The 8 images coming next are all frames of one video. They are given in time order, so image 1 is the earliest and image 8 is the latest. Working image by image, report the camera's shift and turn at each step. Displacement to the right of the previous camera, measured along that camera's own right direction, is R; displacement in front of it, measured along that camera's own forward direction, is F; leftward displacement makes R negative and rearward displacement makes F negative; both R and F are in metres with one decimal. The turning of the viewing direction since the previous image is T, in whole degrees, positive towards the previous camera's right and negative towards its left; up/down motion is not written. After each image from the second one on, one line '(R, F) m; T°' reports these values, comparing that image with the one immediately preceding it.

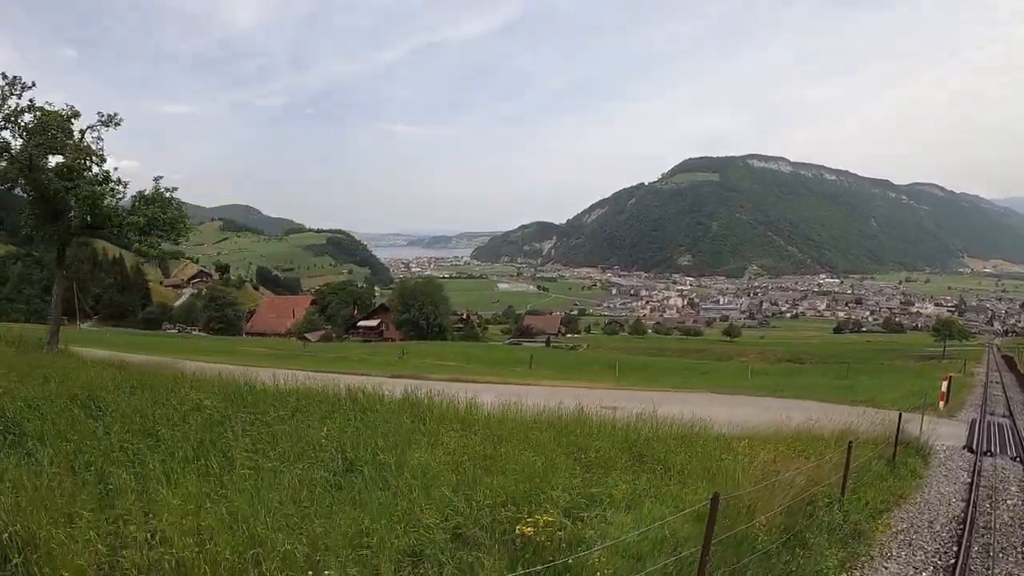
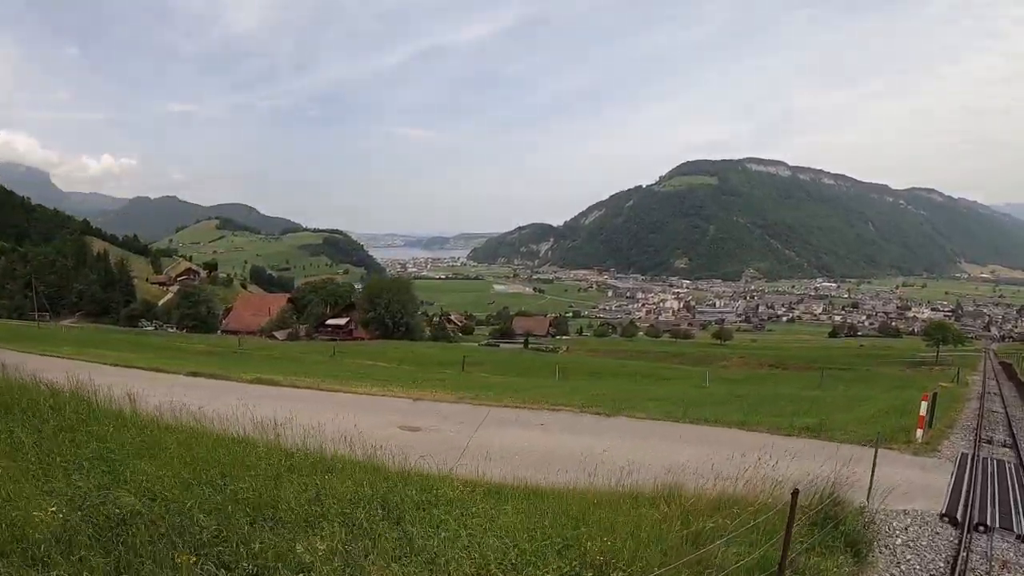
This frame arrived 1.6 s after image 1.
(+5.8, +6.9) m; 0°
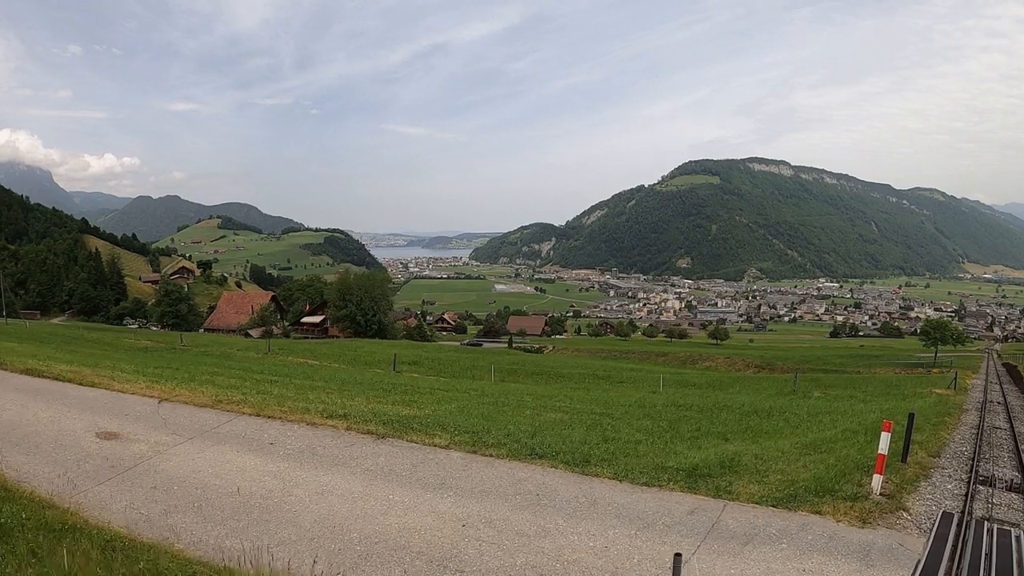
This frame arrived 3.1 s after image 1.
(+5.1, +6.0) m; 0°
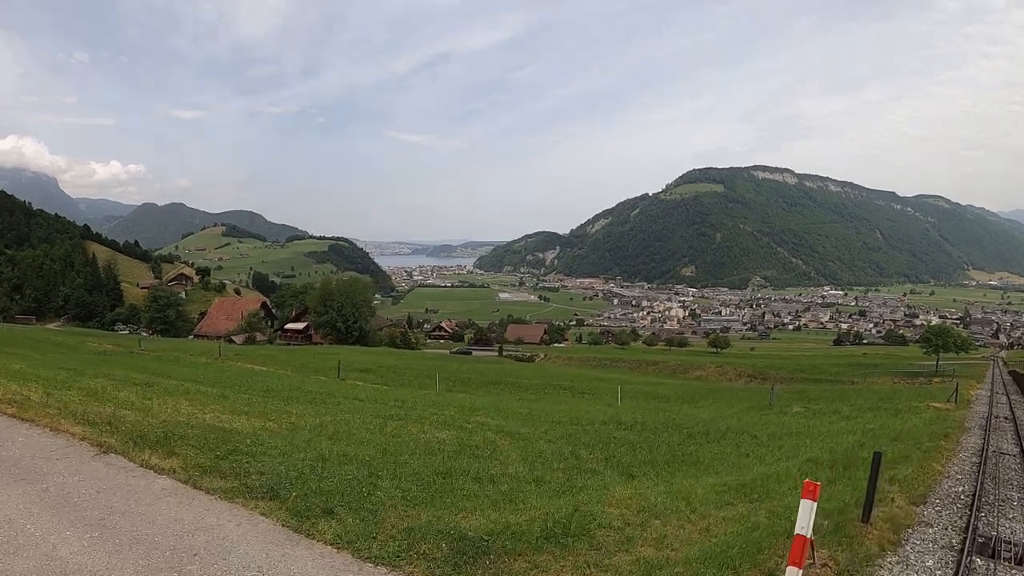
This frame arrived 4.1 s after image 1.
(+3.6, +4.3) m; 0°
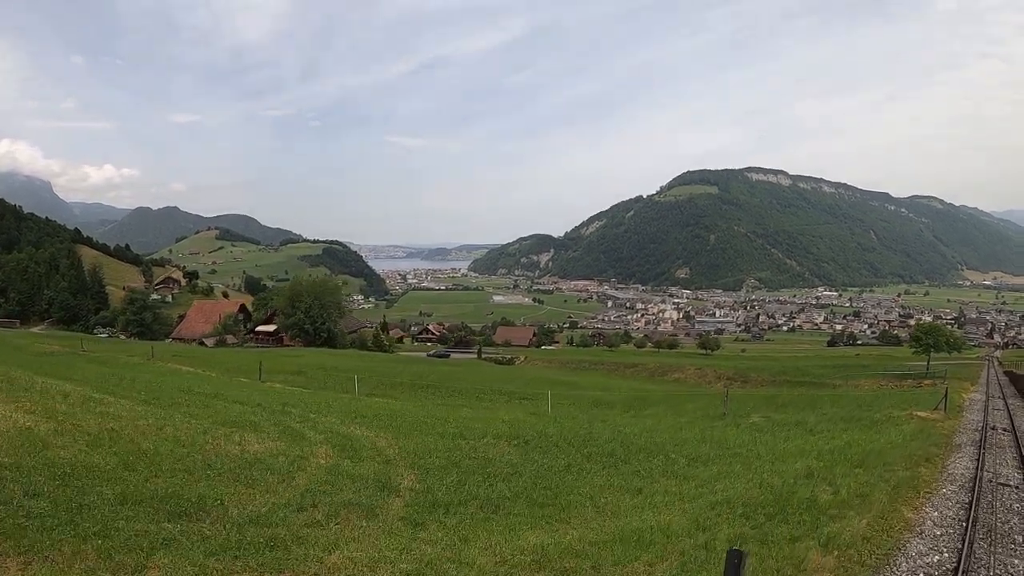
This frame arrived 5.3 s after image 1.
(+4.0, +4.7) m; 0°
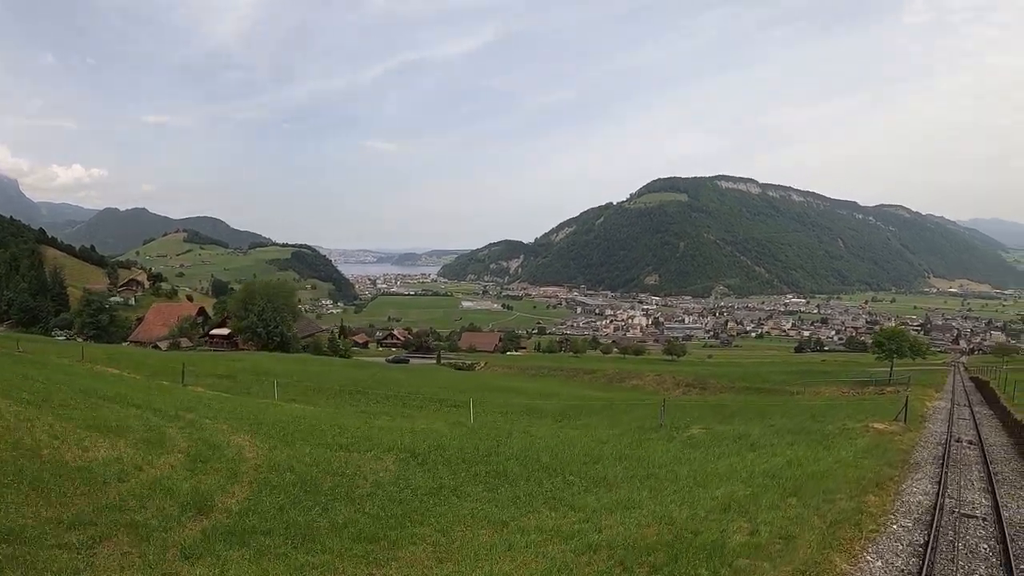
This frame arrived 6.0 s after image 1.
(+2.5, +2.9) m; +2°
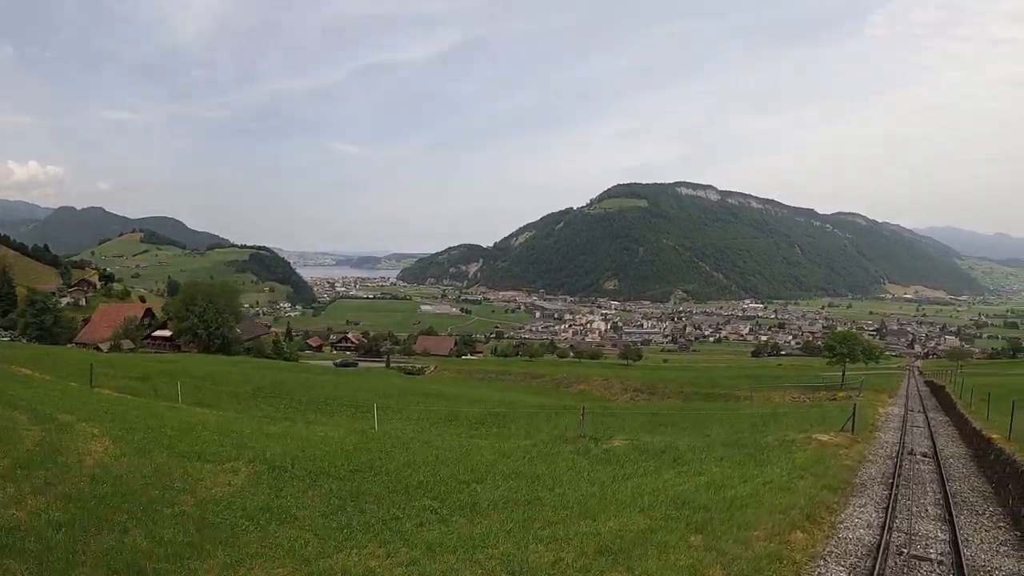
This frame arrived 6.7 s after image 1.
(+2.2, +2.8) m; +3°
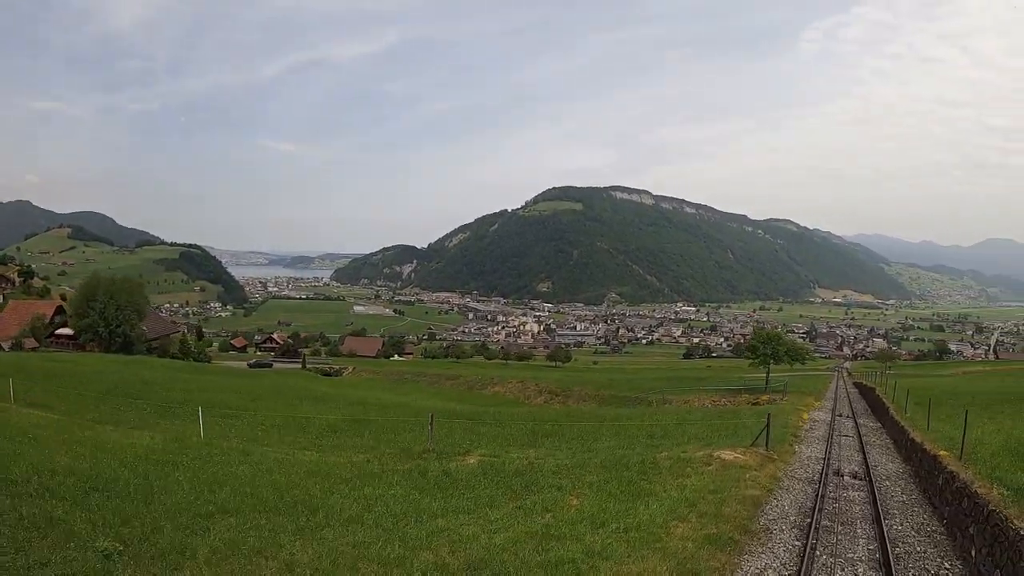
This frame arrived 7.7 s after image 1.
(+2.8, +3.8) m; +5°
